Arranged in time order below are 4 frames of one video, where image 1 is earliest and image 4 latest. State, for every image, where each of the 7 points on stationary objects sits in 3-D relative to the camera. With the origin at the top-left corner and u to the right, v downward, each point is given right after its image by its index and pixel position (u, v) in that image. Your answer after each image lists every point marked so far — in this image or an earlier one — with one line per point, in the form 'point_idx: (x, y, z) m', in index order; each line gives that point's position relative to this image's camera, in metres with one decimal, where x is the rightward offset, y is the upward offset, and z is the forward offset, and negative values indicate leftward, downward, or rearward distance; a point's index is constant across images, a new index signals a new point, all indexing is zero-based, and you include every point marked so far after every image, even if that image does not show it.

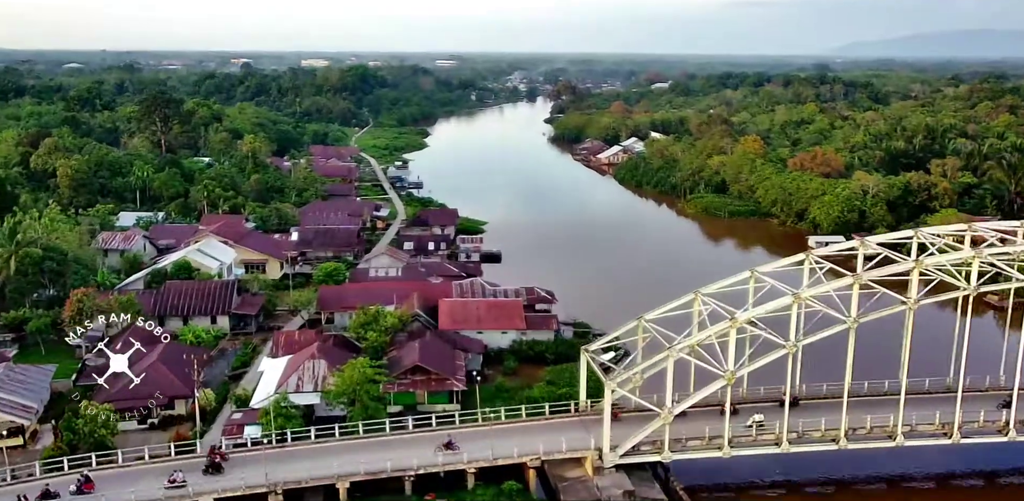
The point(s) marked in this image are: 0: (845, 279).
0: (+5.7, -0.5, +15.0) m
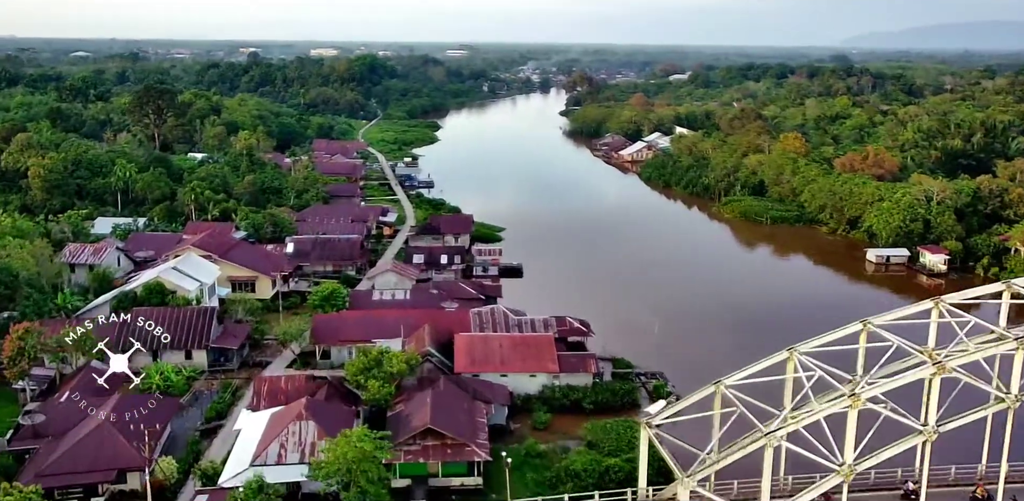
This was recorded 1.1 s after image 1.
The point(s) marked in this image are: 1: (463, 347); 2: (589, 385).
0: (+6.3, -1.2, +11.2) m
1: (-1.1, -2.1, +18.8) m
2: (+1.7, -2.9, +18.8) m
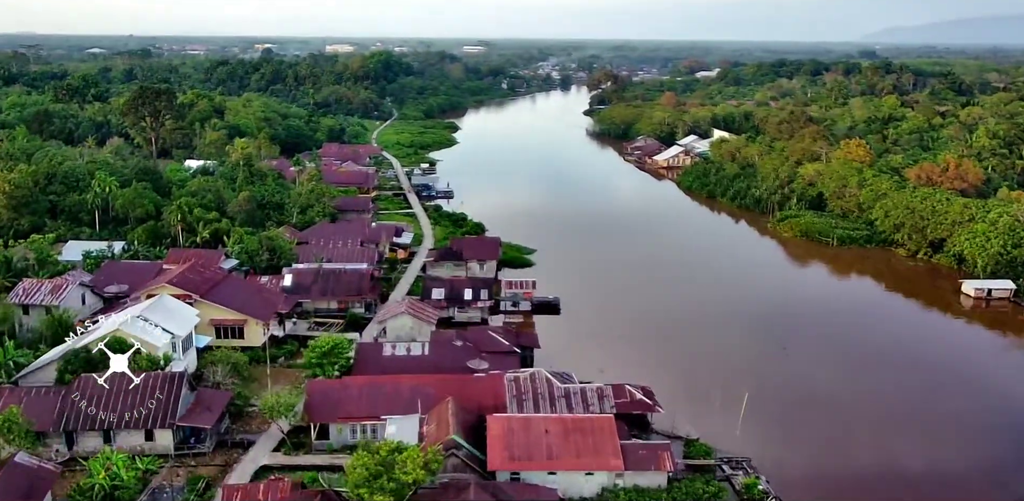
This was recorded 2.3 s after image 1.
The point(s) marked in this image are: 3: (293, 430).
0: (+7.0, -2.2, +6.7) m
1: (-0.2, -3.1, +14.5) m
2: (+2.5, -3.9, +14.5) m
3: (-4.2, -3.4, +16.7) m
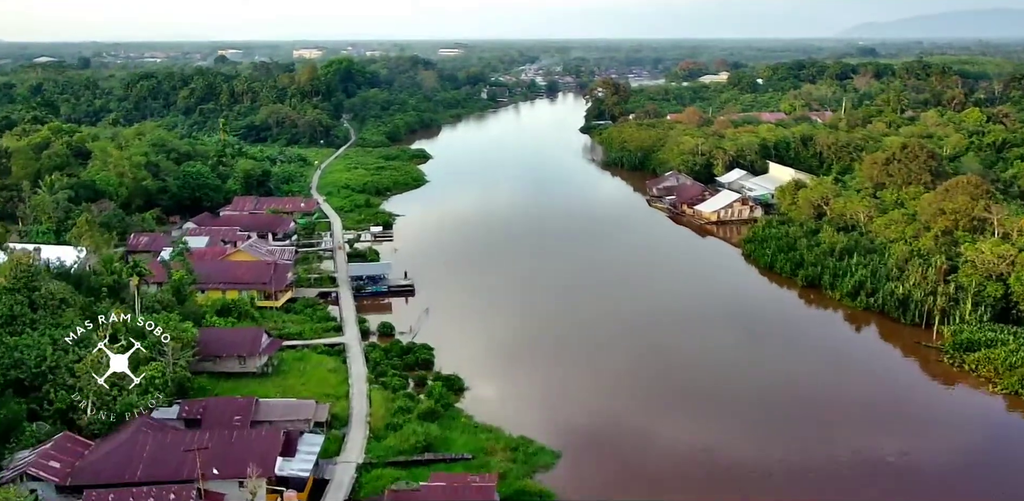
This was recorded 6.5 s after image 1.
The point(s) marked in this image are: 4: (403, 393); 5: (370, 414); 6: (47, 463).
0: (+7.7, -6.1, -8.5) m
1: (+0.3, -7.1, -0.9) m
2: (+3.0, -7.8, -0.8) m
3: (-3.7, -7.5, +1.3) m
4: (-2.4, -3.2, +18.8) m
5: (-2.9, -3.4, +17.8) m
6: (-7.7, -3.5, +14.7) m
